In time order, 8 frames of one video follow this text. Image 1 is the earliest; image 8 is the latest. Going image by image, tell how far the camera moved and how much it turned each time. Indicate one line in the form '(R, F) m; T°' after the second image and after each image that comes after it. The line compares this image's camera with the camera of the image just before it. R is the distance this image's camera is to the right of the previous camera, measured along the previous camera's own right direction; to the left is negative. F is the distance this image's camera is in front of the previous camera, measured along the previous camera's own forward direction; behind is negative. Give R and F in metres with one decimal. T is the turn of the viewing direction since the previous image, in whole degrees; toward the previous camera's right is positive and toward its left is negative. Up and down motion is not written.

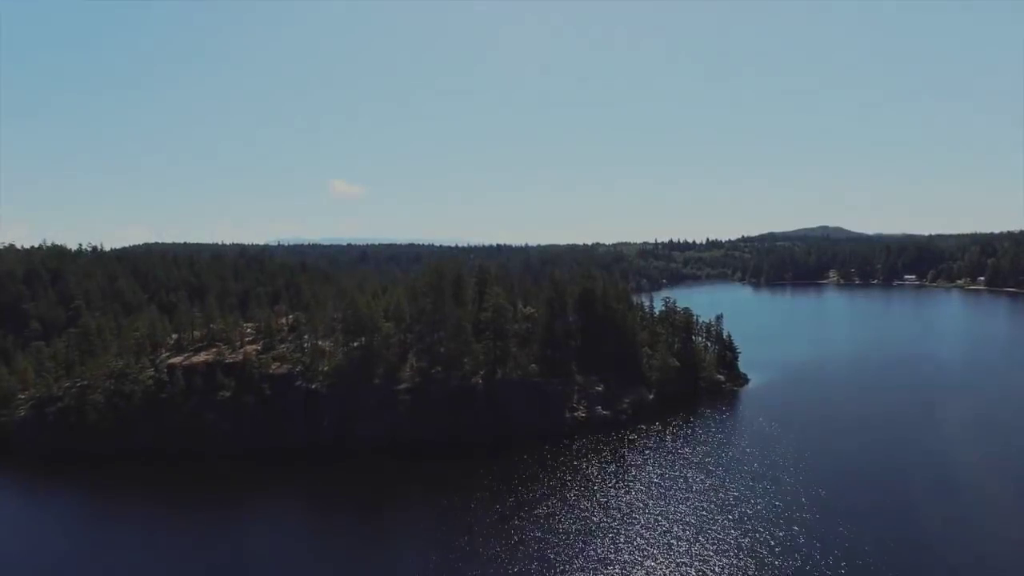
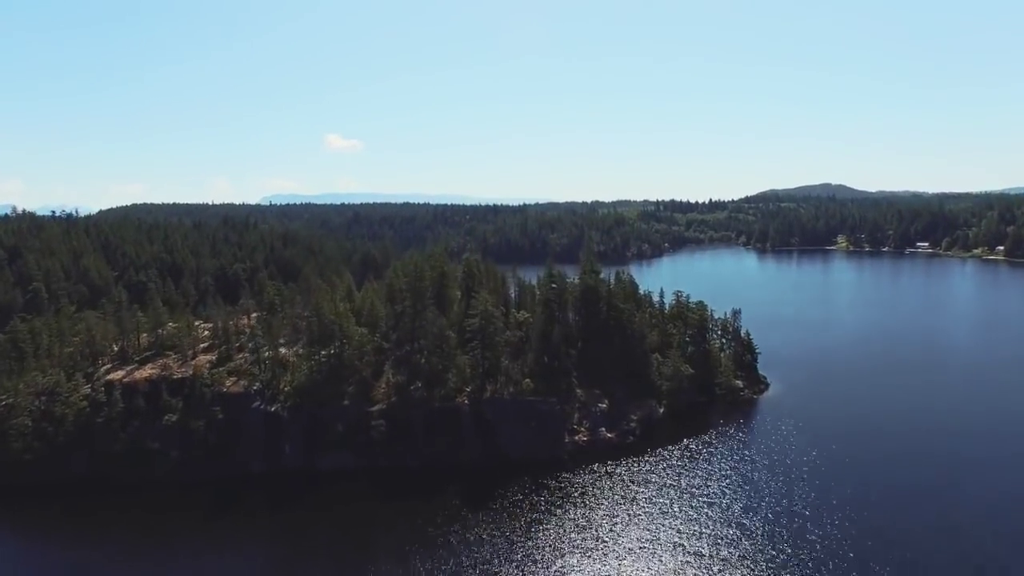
(+0.9, +12.7) m; 0°
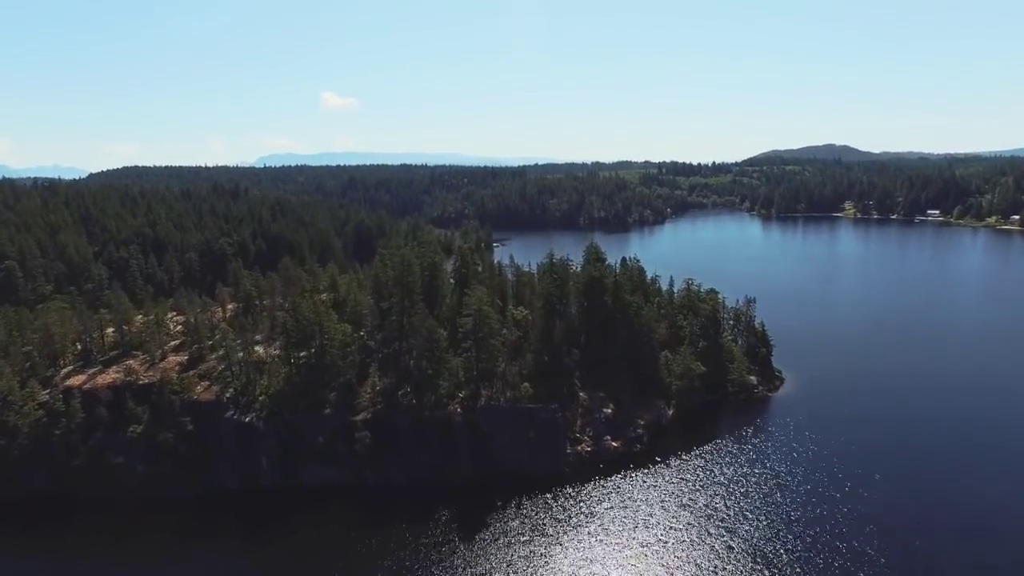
(+0.2, +7.3) m; 0°
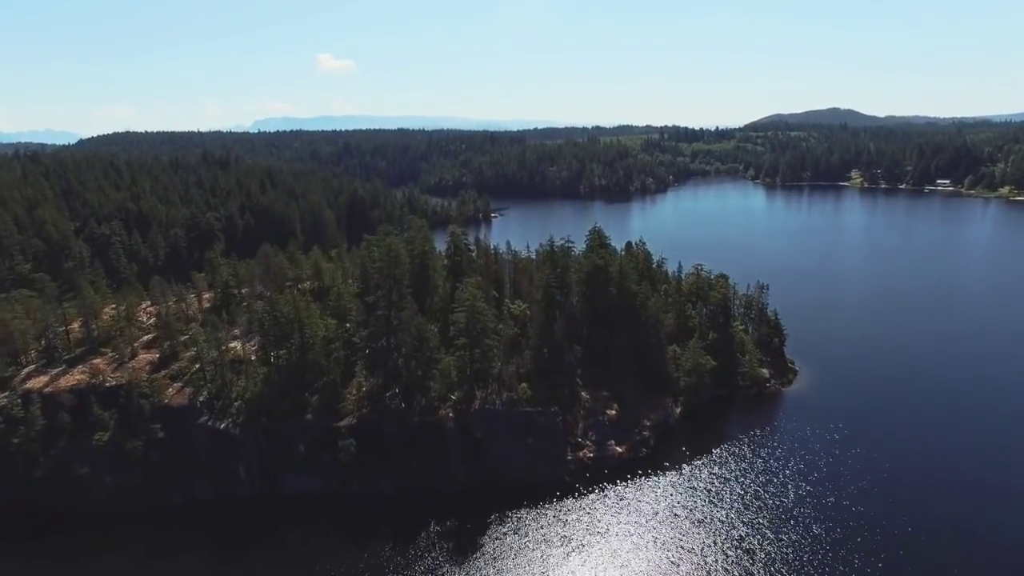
(+0.3, +5.9) m; 0°
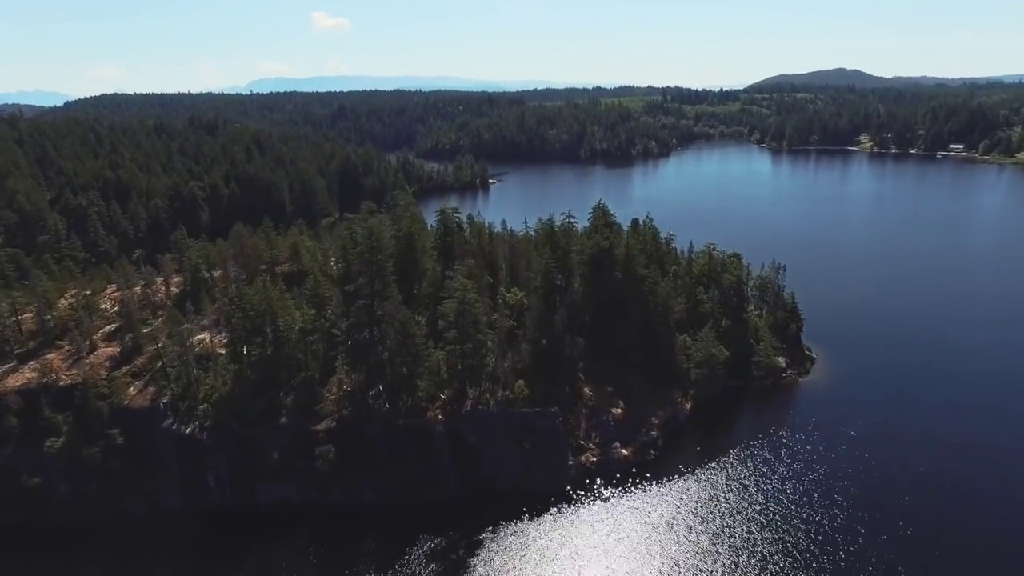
(+0.4, +6.7) m; 0°
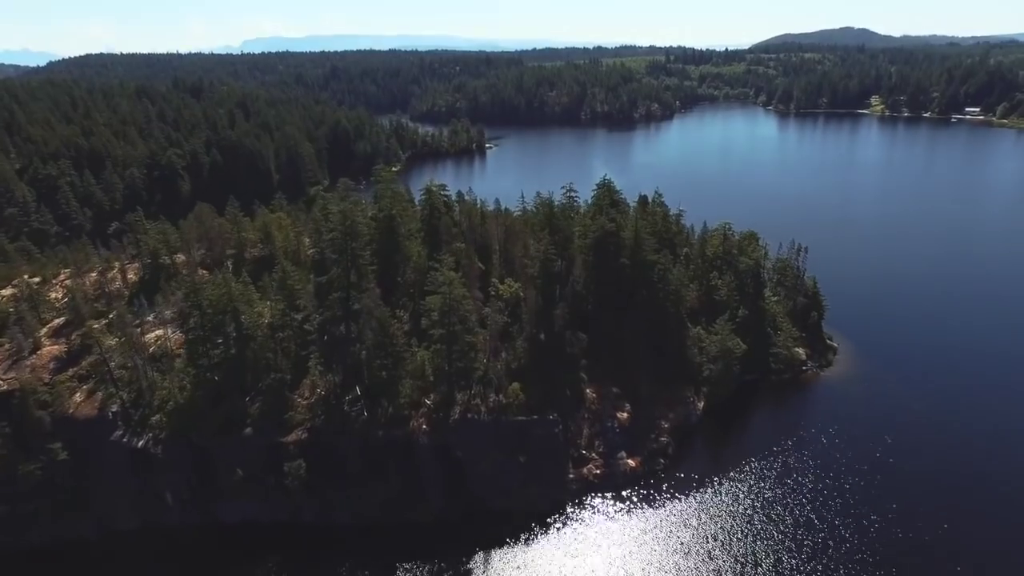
(+0.4, +7.2) m; 0°
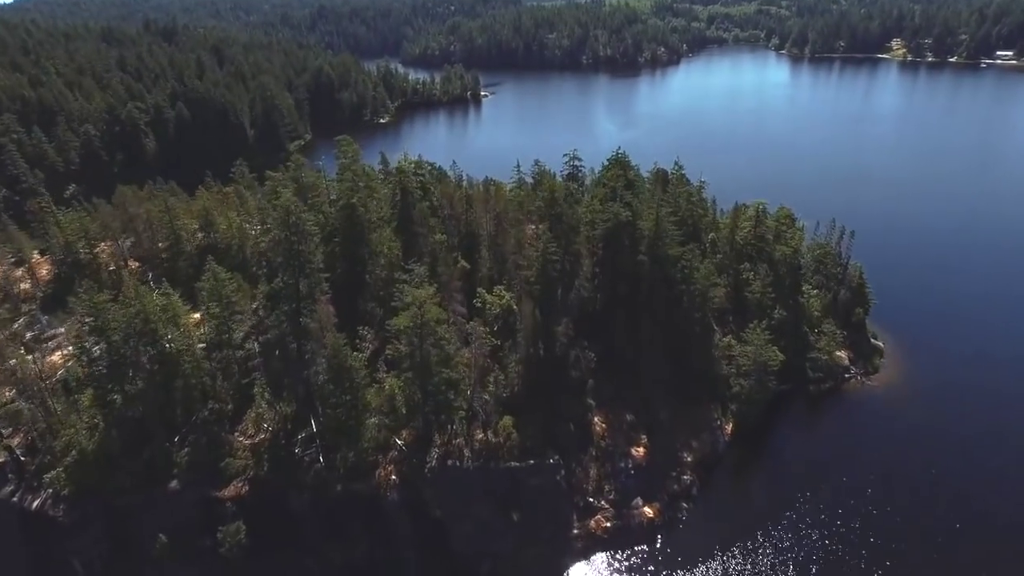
(+0.5, +11.3) m; 0°
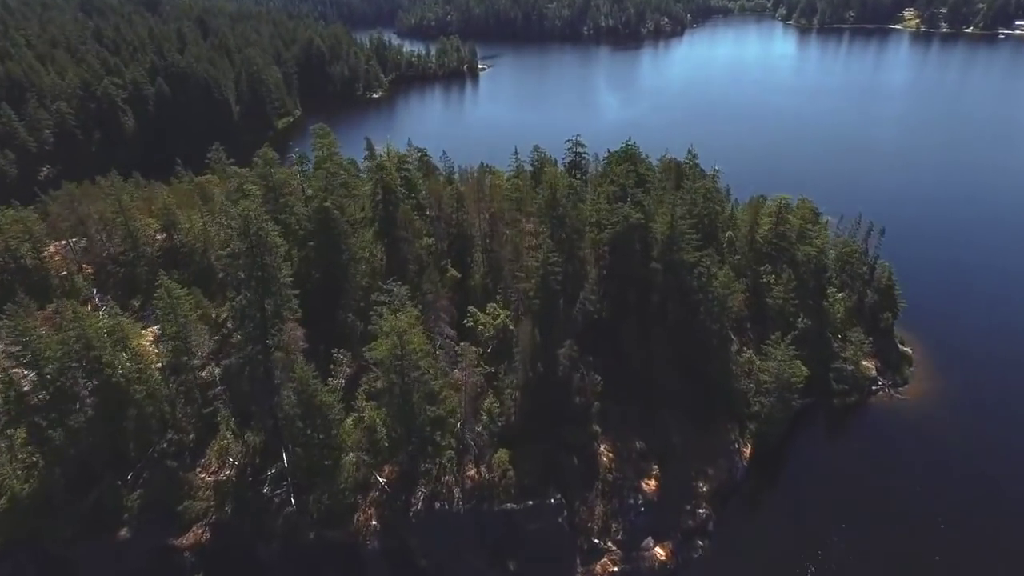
(+0.2, +5.5) m; 0°
